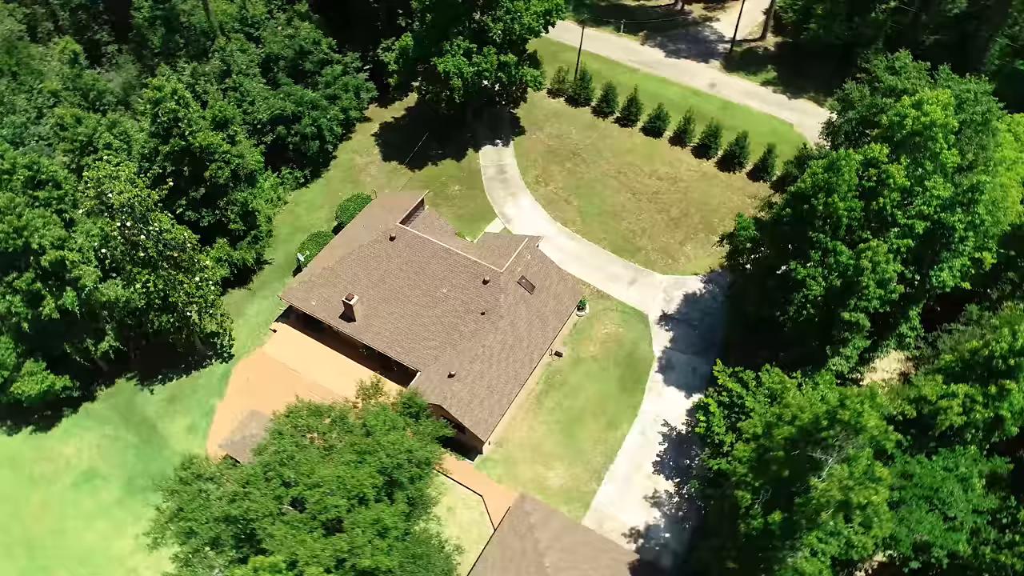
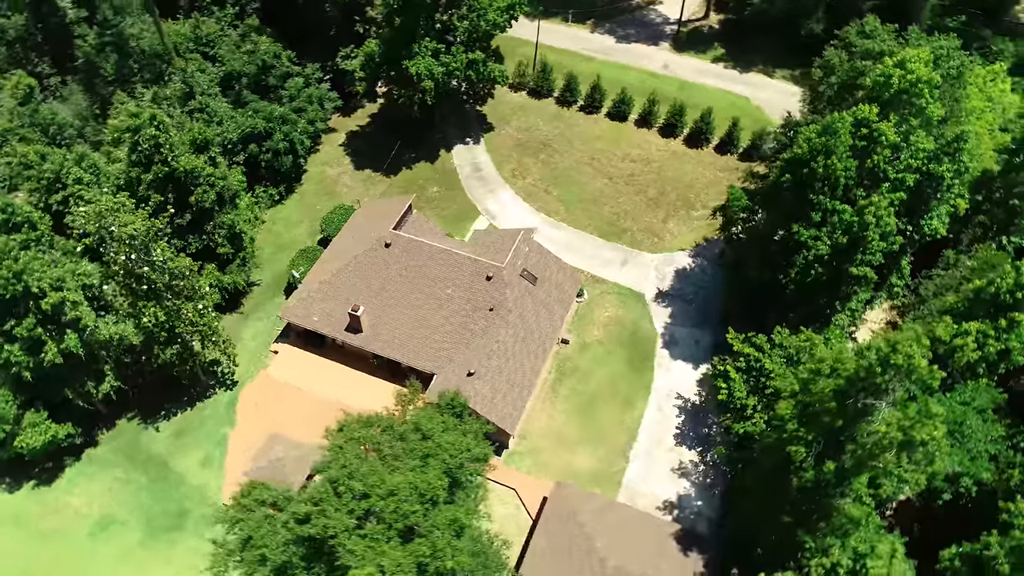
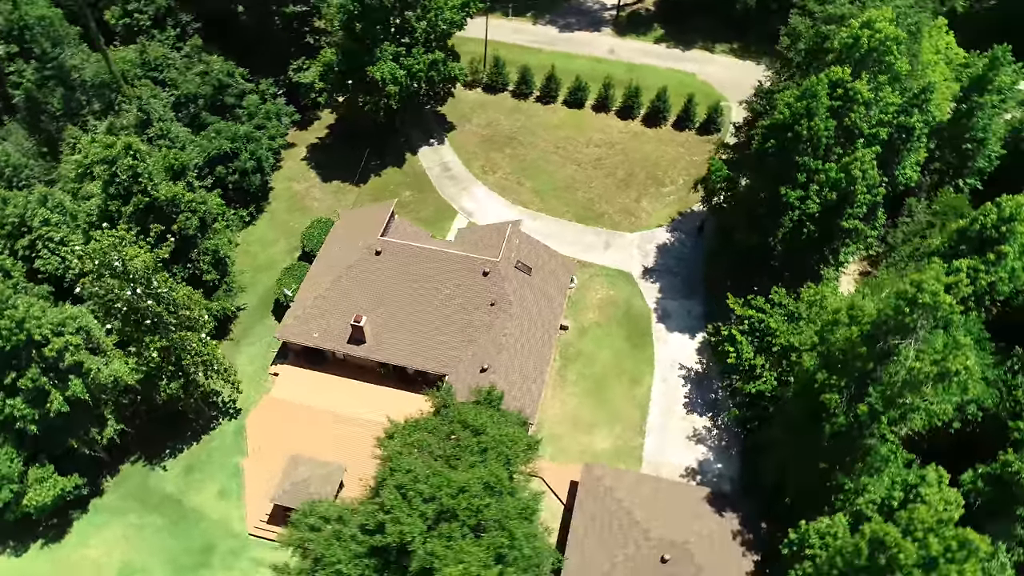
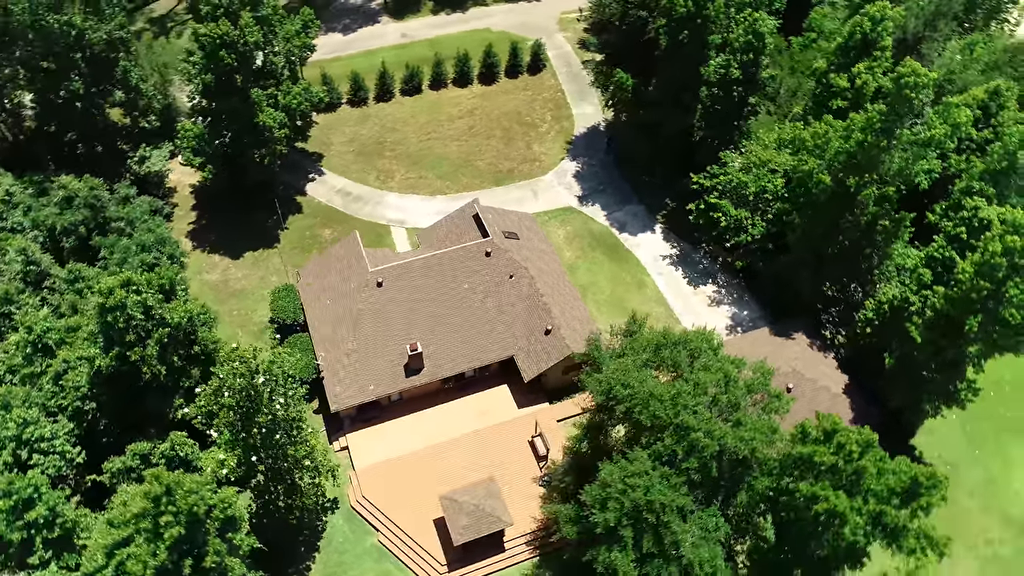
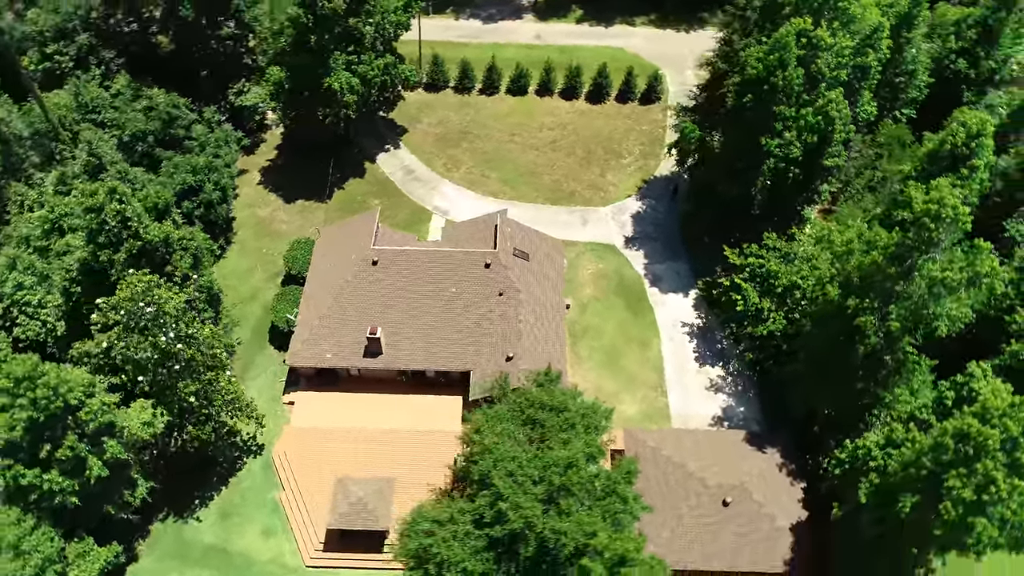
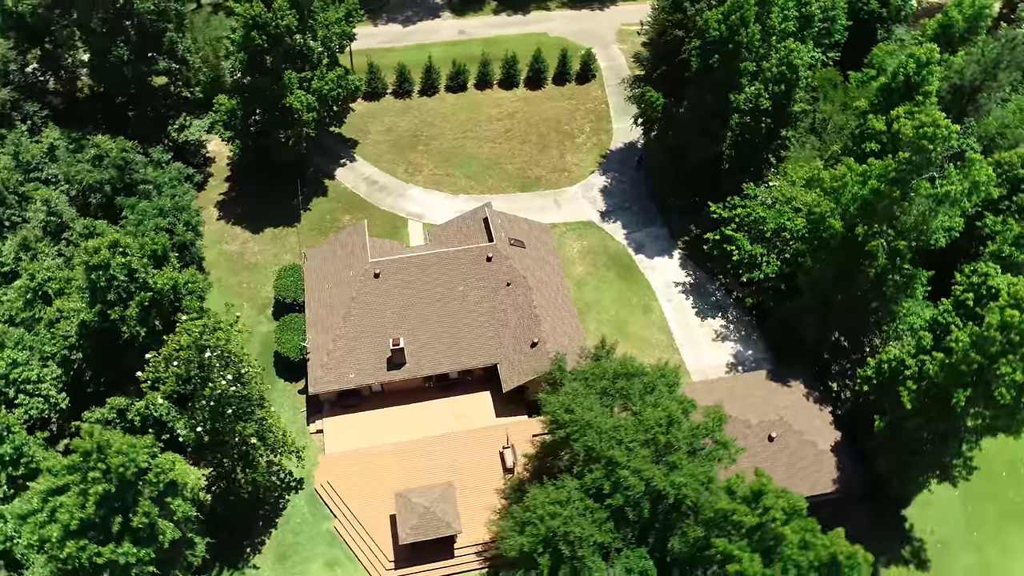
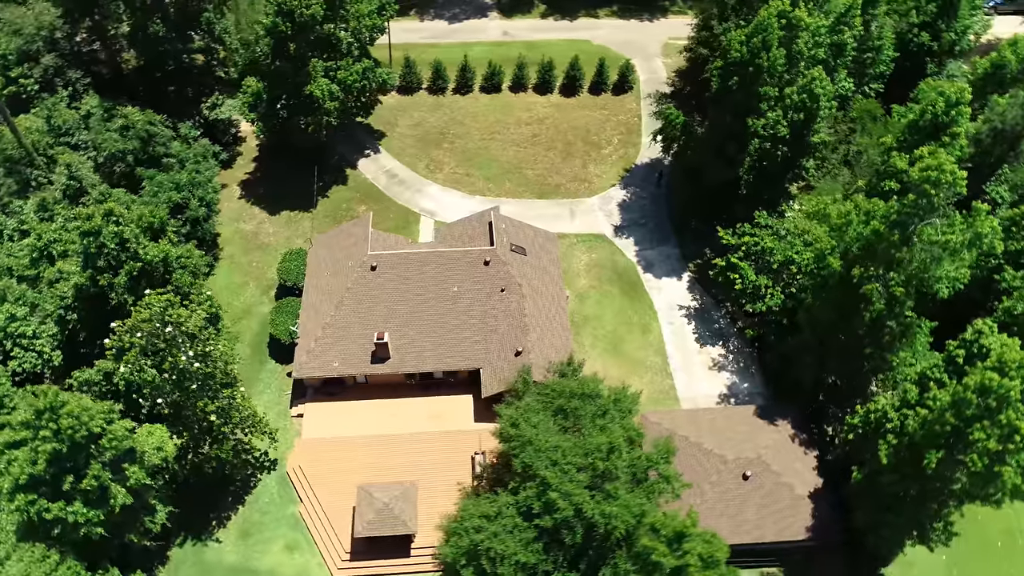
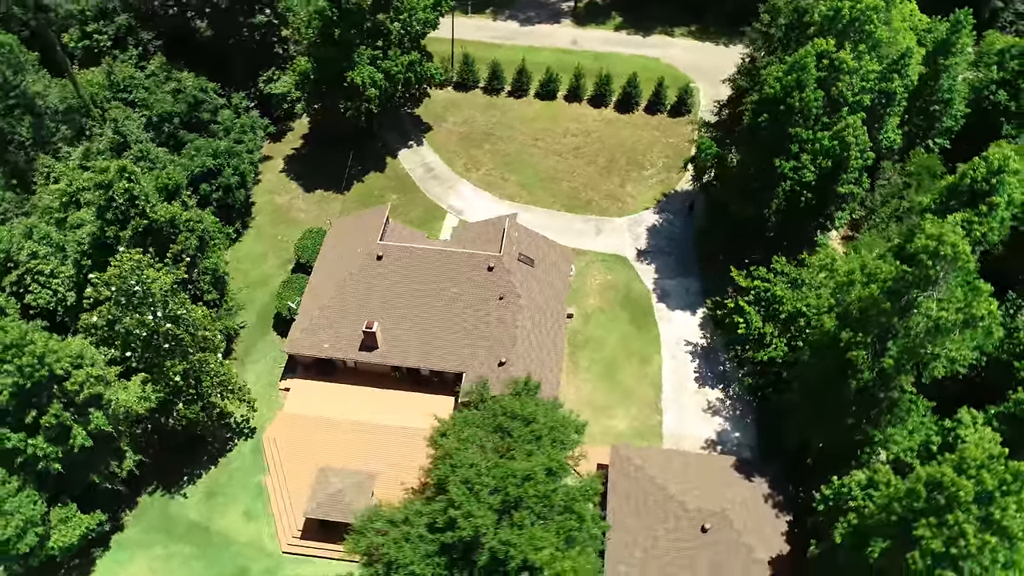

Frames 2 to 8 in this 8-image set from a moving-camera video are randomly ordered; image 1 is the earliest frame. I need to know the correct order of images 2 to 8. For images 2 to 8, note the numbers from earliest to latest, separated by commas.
2, 3, 8, 5, 7, 6, 4
